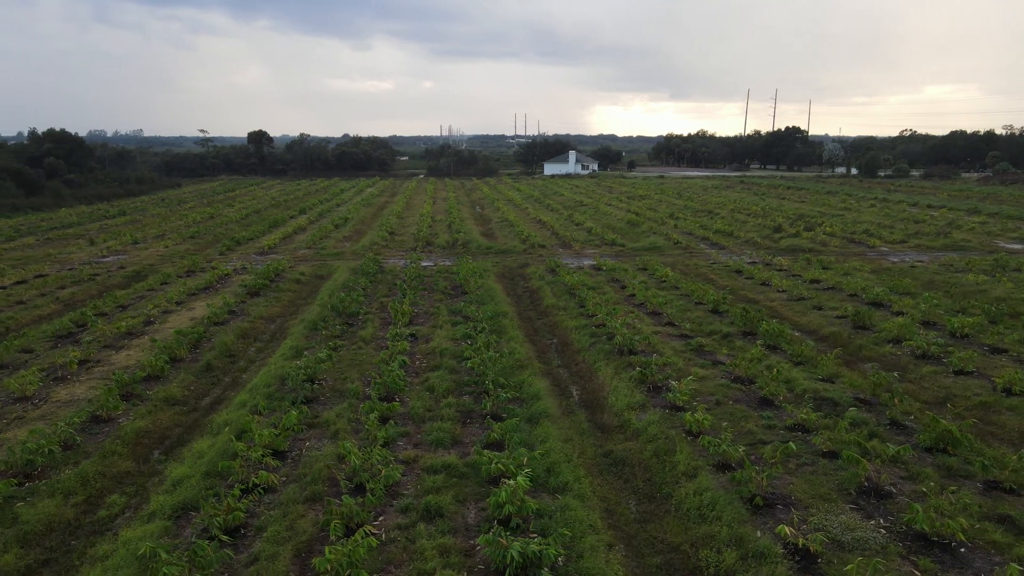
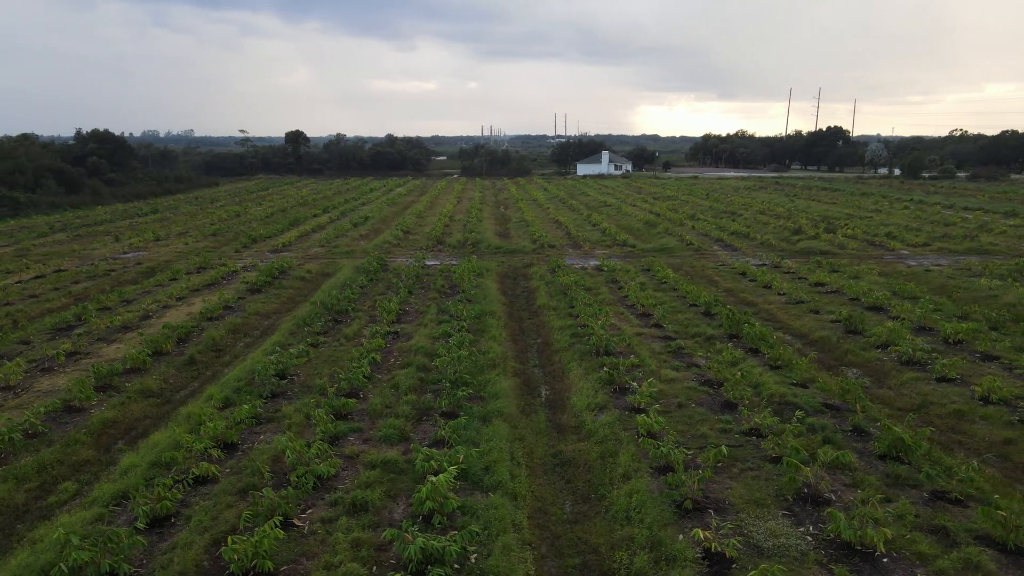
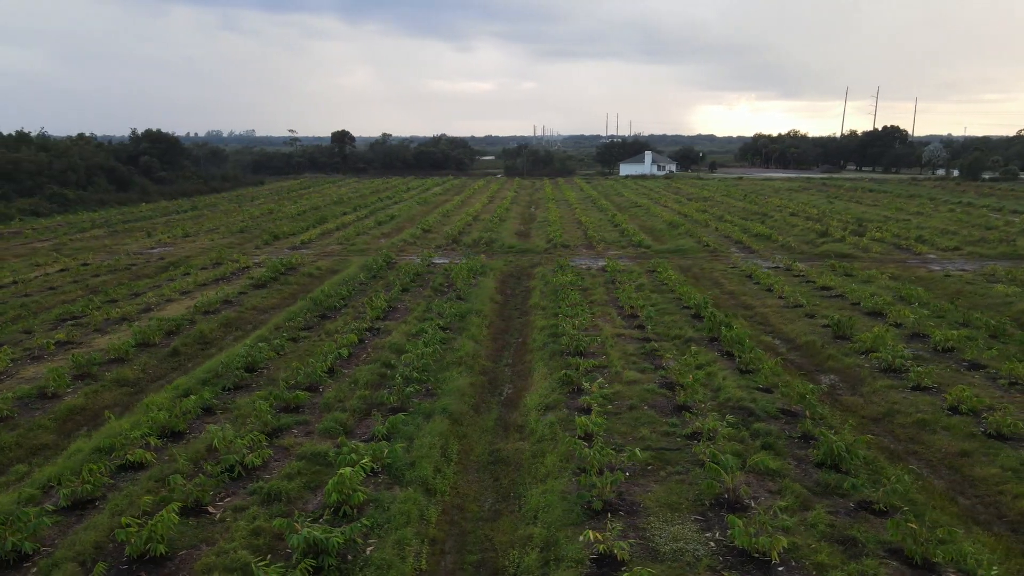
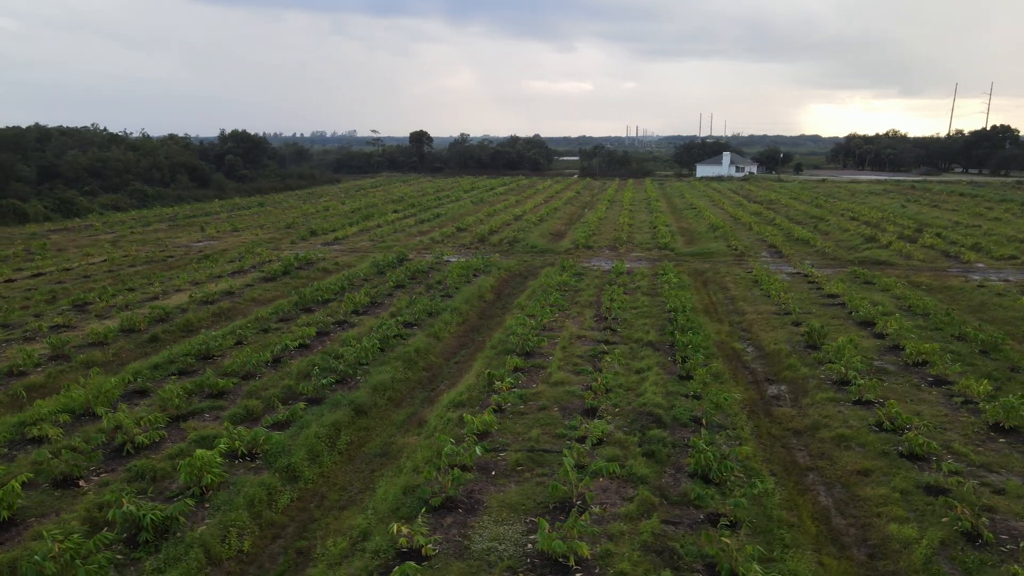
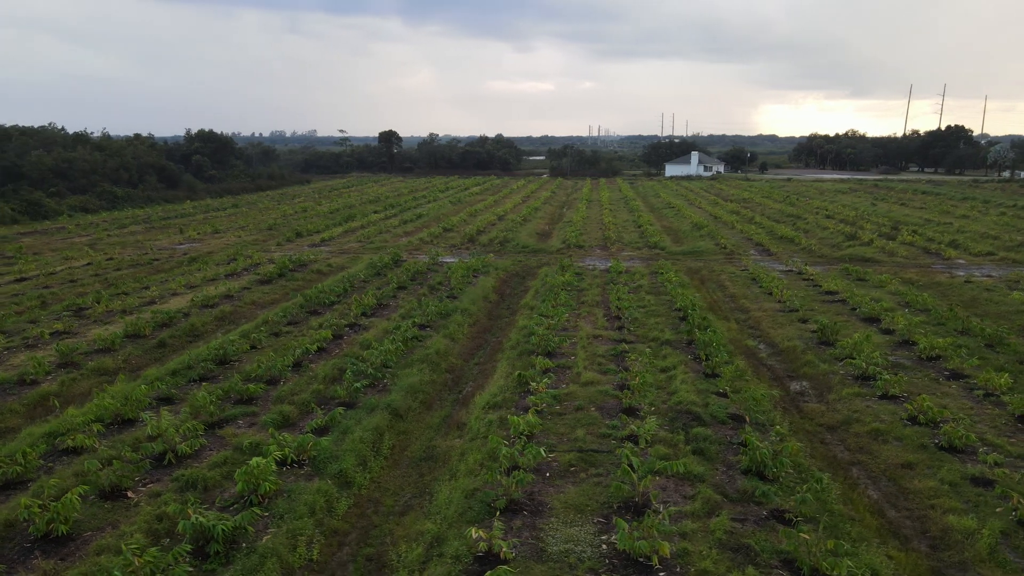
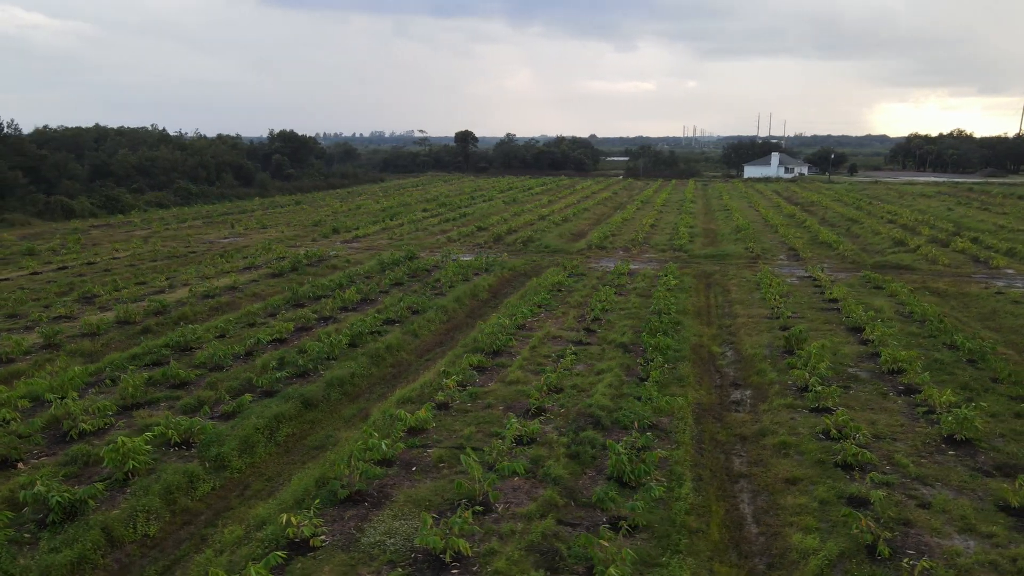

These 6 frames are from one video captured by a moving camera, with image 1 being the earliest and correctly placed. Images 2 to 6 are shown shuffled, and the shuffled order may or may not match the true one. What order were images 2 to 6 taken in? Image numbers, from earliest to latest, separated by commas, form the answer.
2, 3, 5, 4, 6
